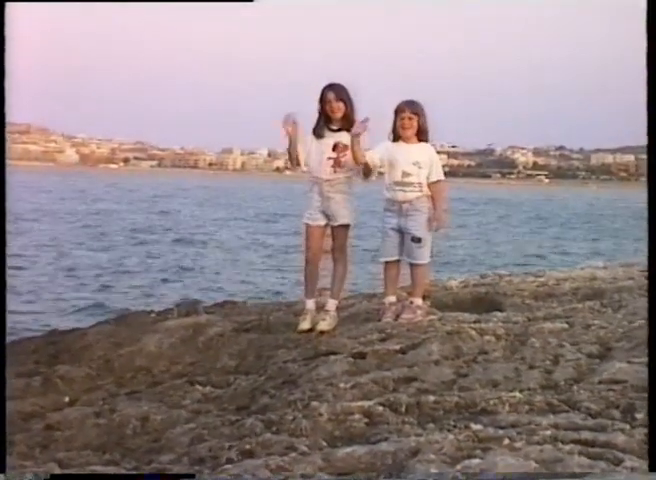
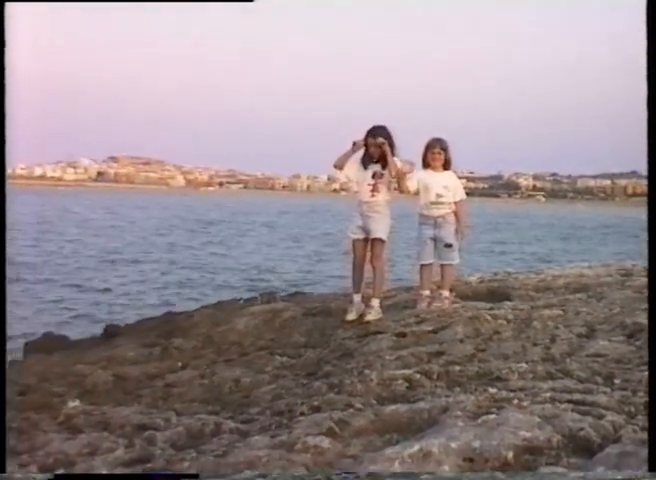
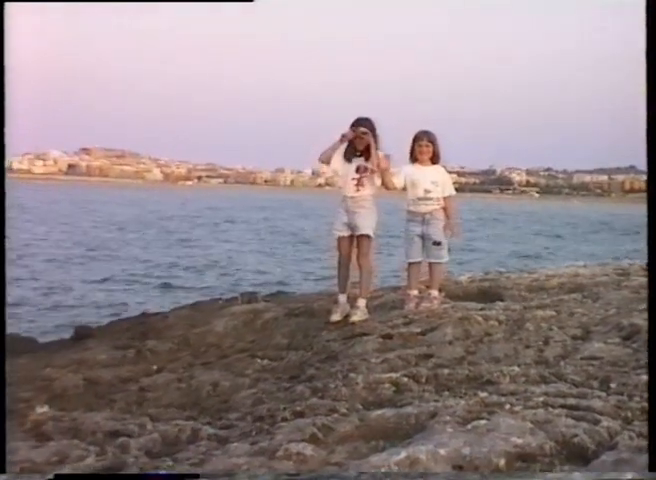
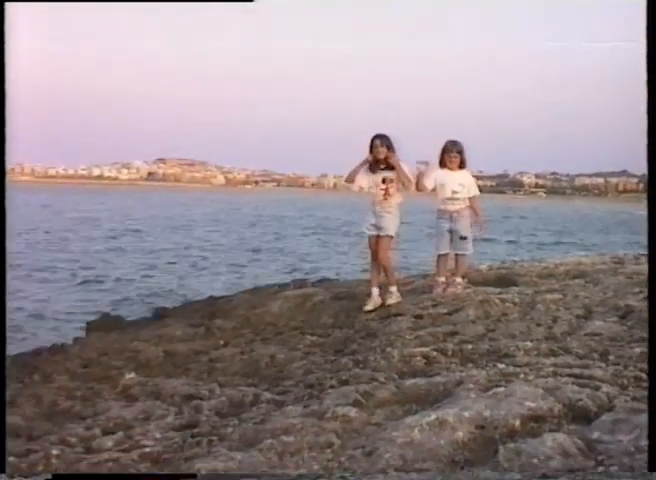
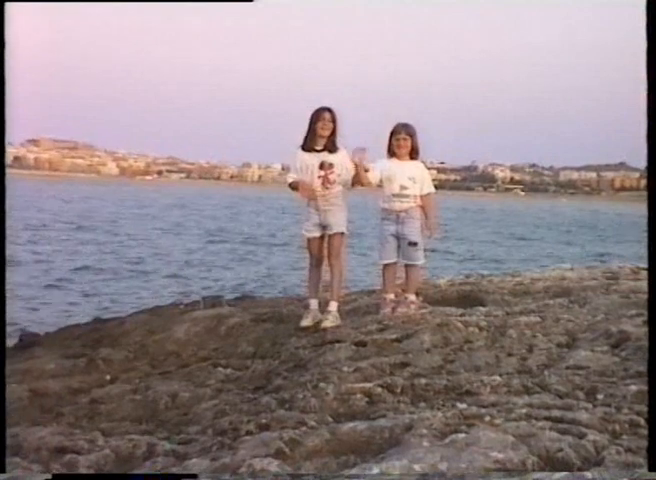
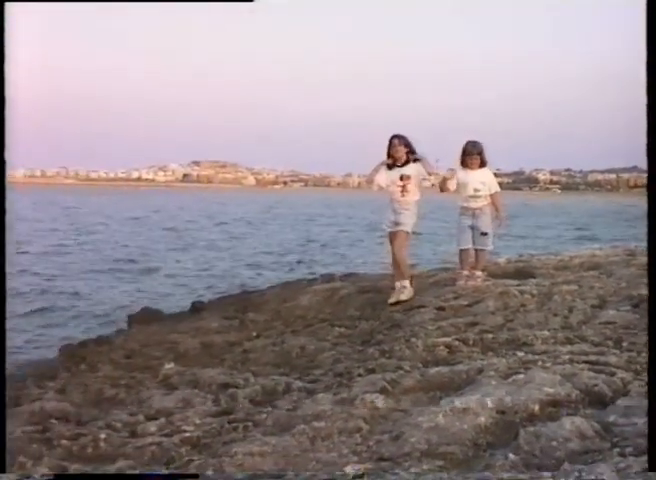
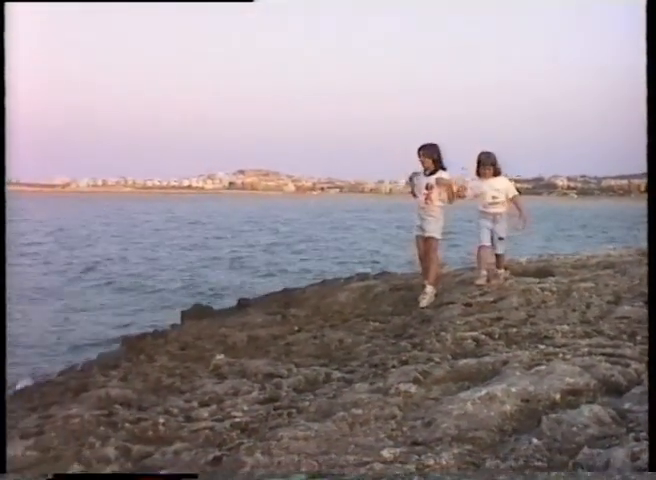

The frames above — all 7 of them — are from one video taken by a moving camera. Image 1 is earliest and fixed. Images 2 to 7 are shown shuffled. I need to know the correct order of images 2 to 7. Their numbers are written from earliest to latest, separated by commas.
5, 3, 2, 4, 6, 7
